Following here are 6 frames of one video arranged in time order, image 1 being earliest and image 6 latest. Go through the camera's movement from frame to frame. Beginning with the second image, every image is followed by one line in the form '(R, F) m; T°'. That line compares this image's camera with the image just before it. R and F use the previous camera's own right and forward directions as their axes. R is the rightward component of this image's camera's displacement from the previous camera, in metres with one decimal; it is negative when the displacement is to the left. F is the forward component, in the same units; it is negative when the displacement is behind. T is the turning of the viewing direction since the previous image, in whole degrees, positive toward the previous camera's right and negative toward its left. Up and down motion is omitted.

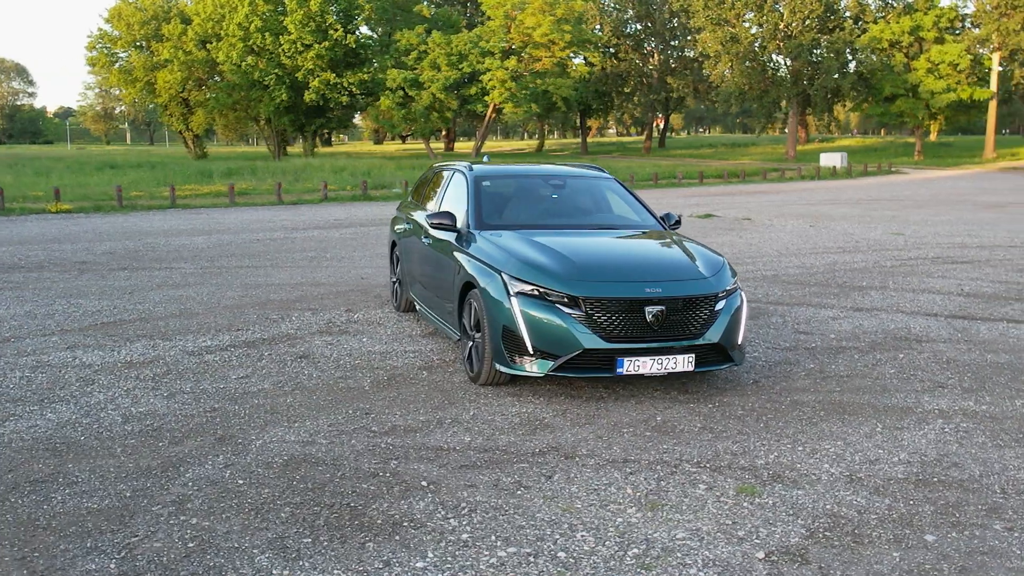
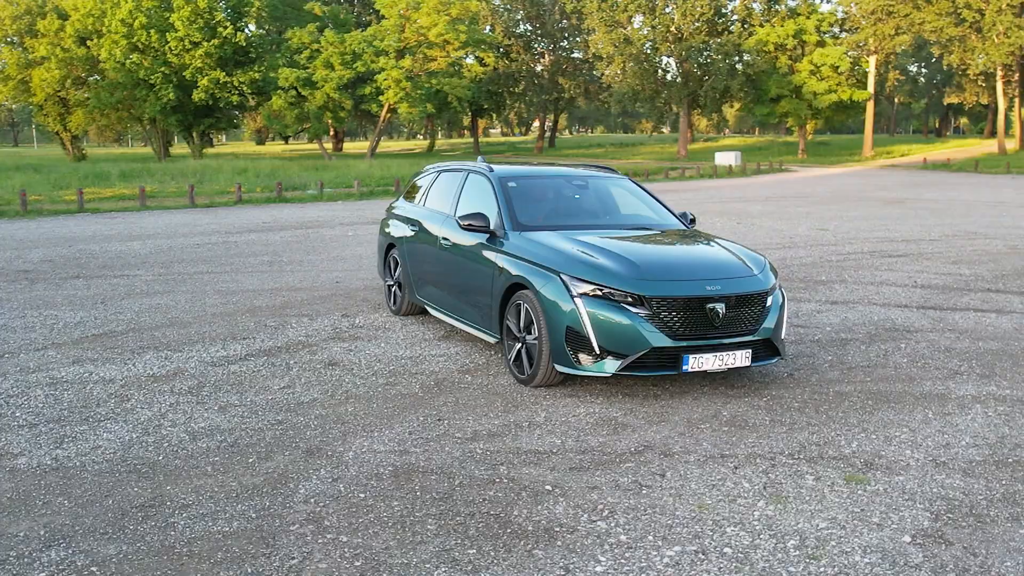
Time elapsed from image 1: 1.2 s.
(-1.1, +0.1) m; +8°
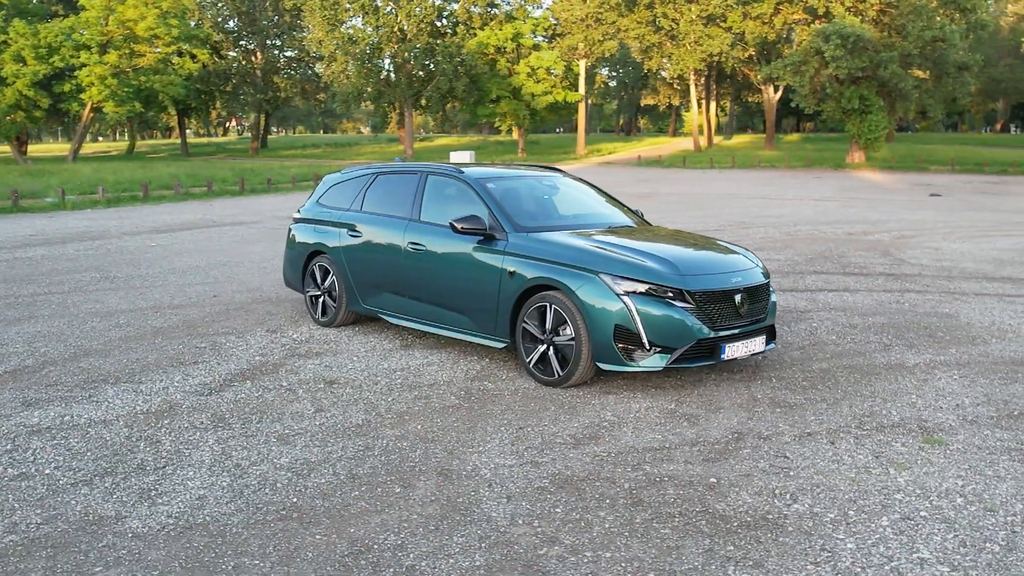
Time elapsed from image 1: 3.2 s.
(-2.1, +0.4) m; +19°
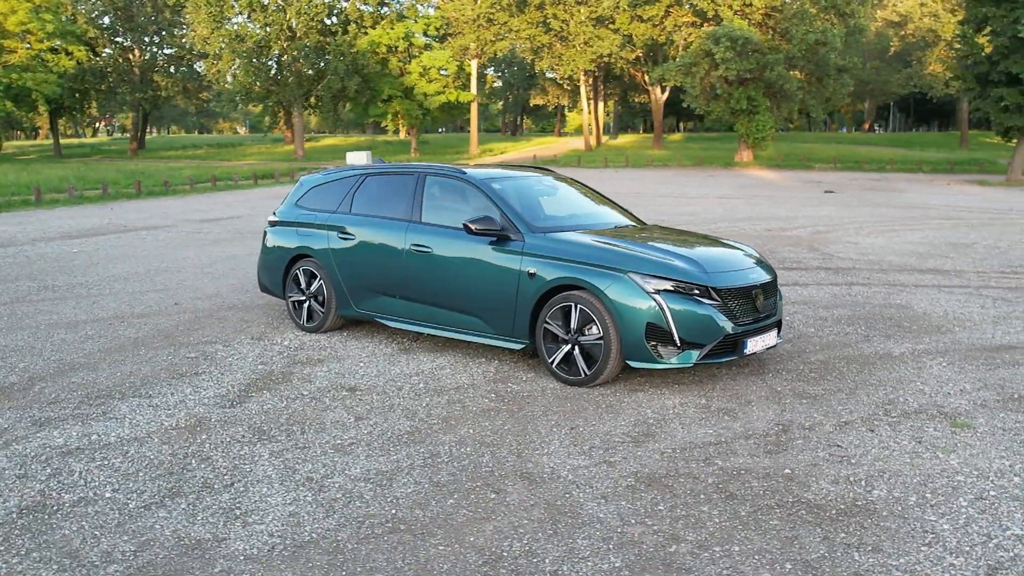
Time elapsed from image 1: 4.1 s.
(-1.0, +0.1) m; +8°
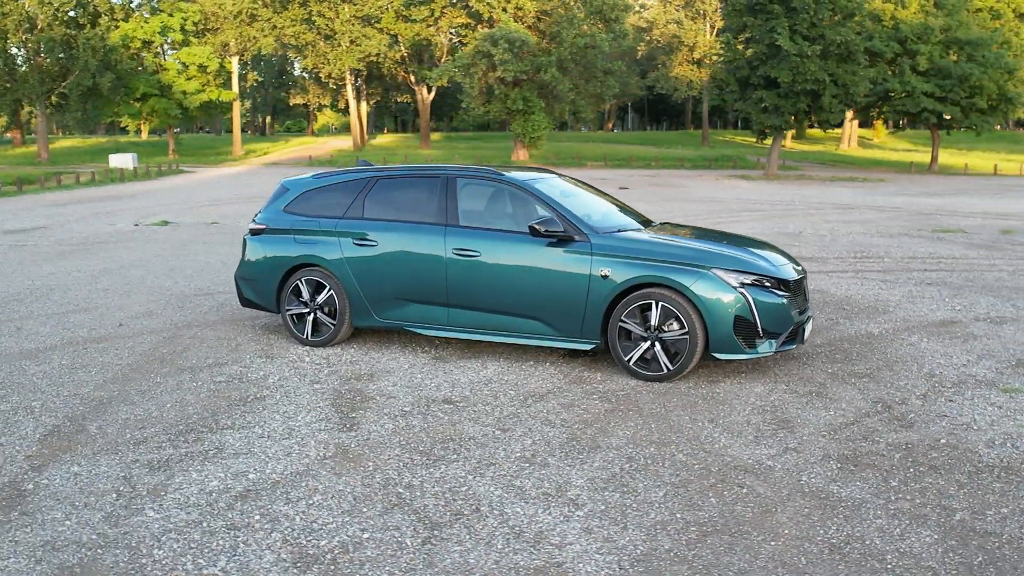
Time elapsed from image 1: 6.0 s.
(-2.3, +0.4) m; +17°
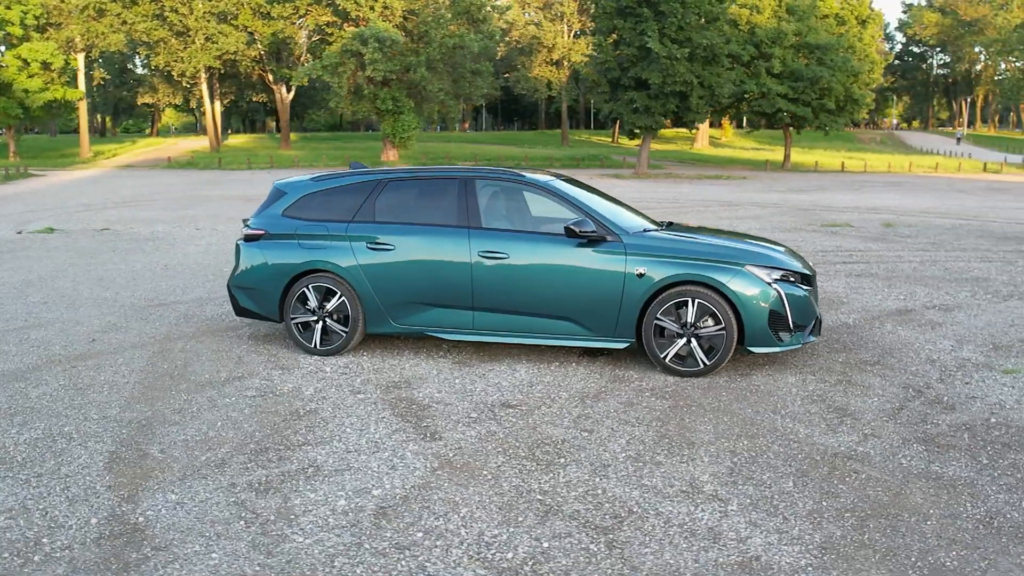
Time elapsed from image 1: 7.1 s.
(-1.3, +0.2) m; +10°
